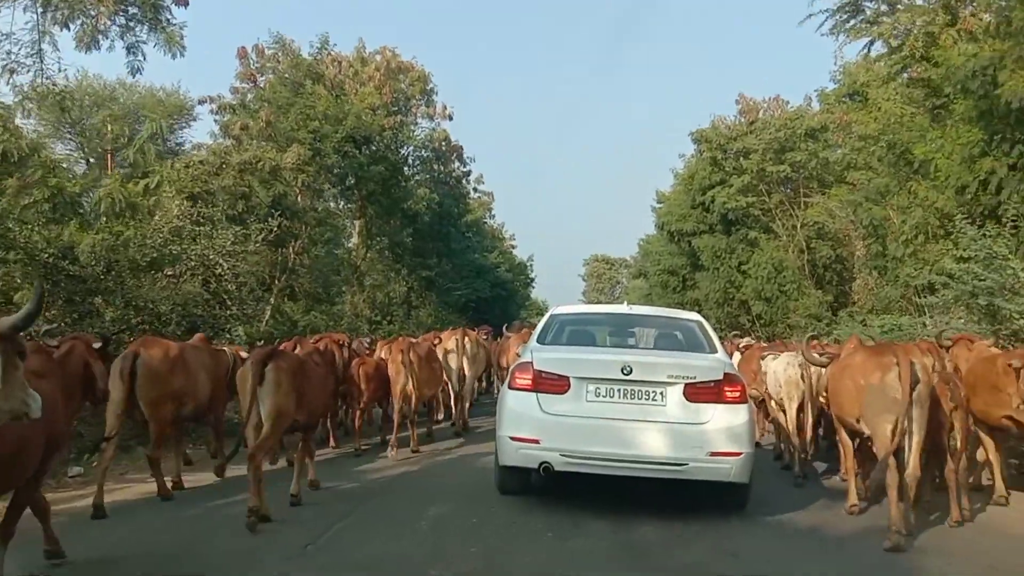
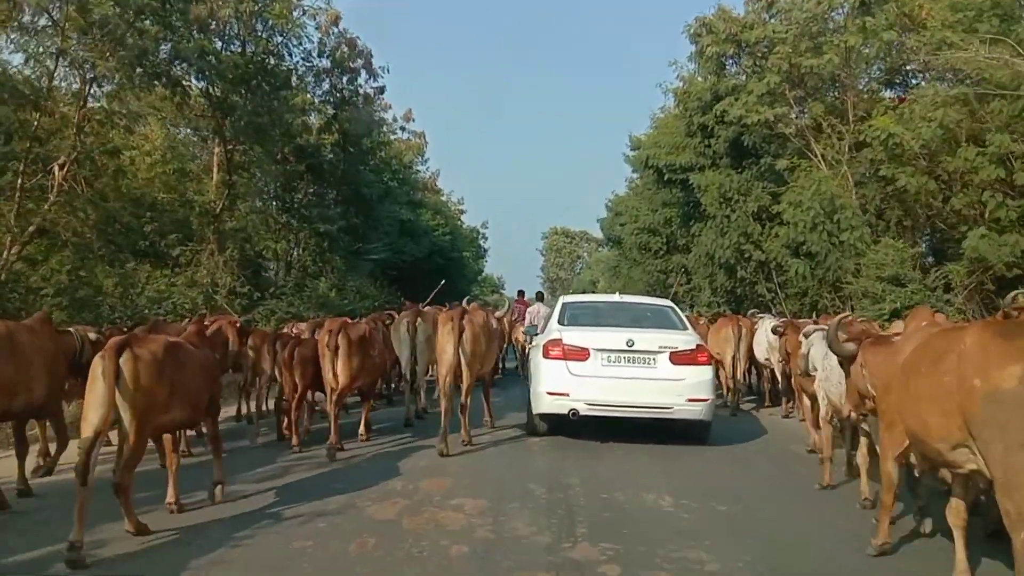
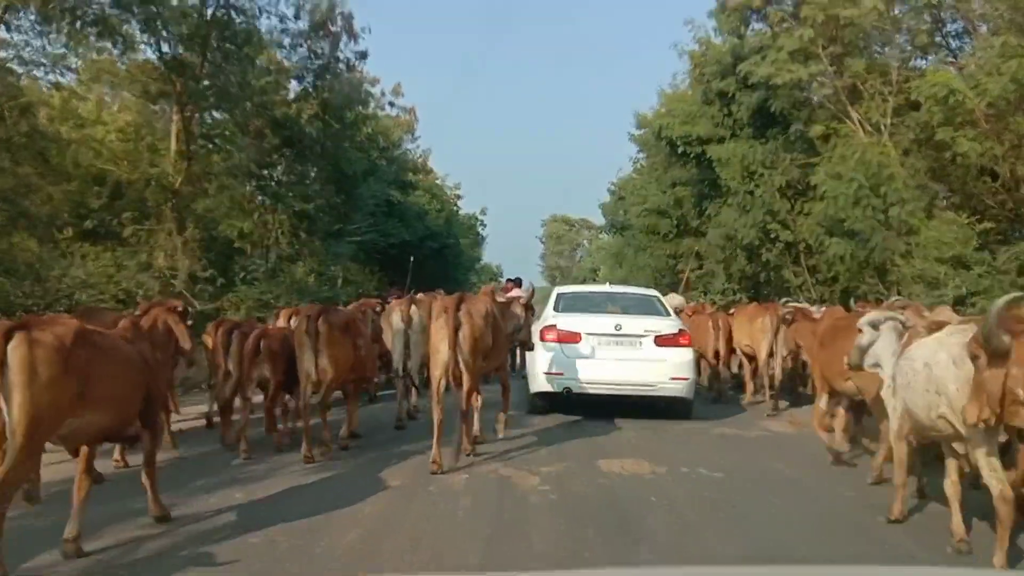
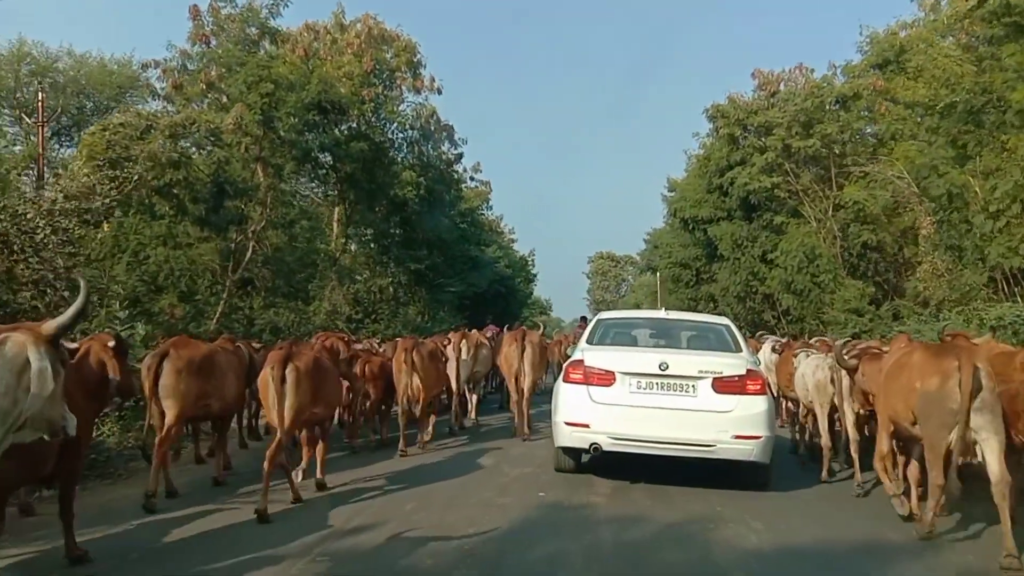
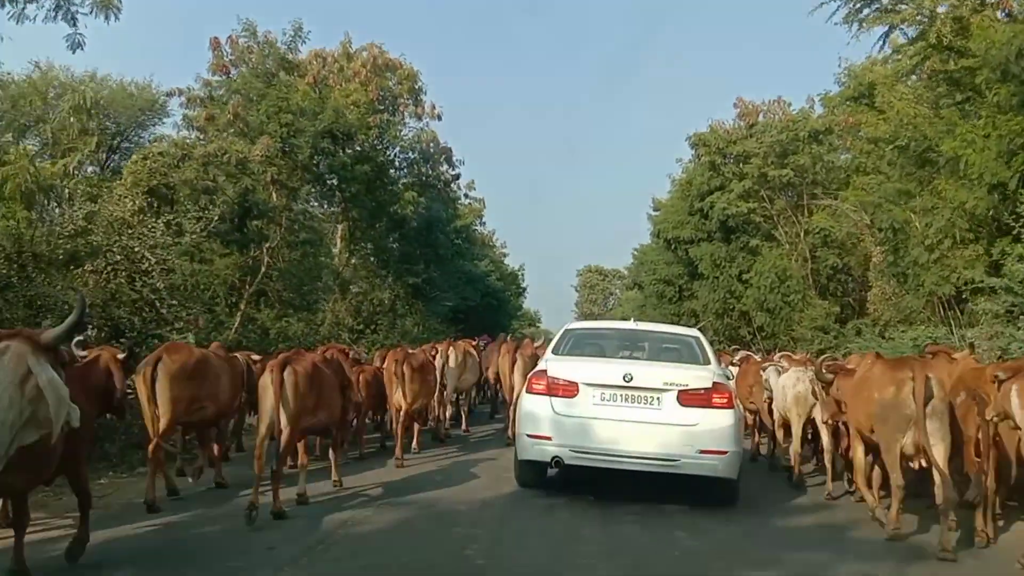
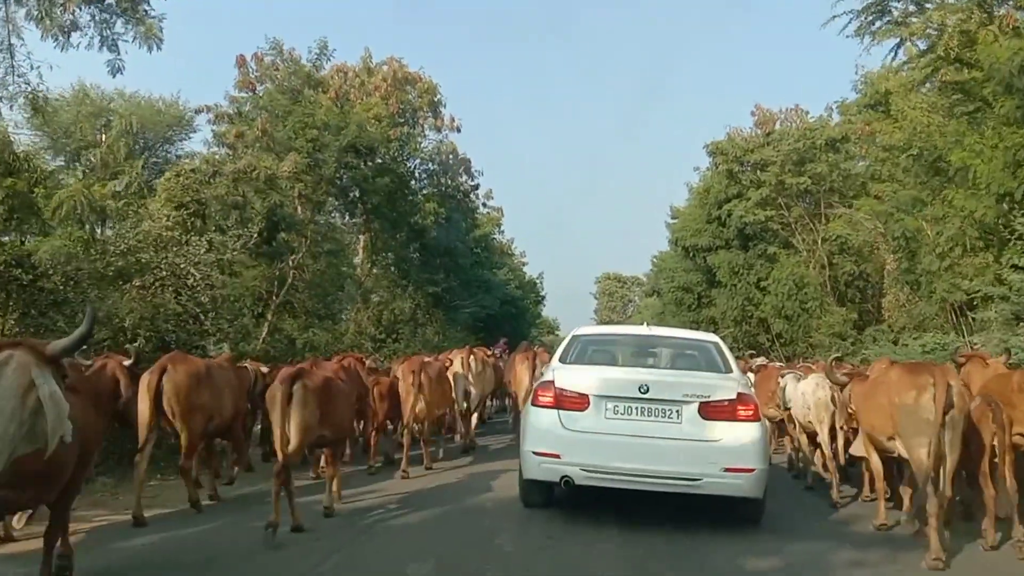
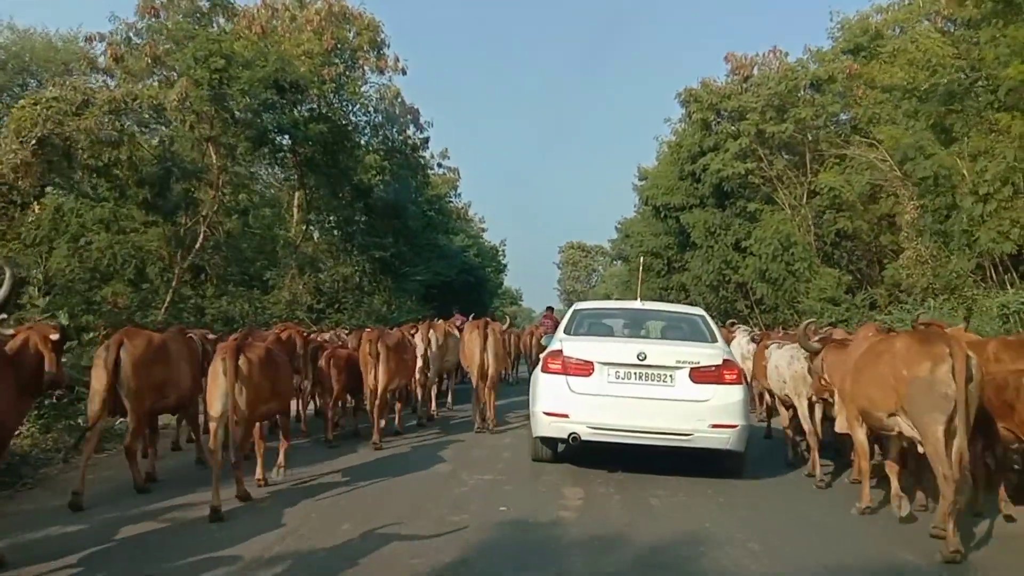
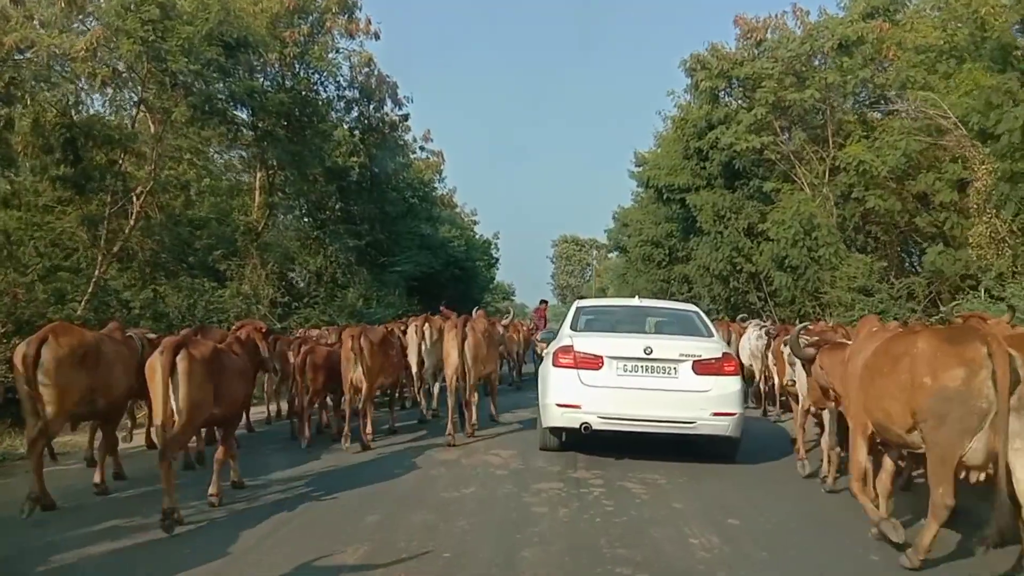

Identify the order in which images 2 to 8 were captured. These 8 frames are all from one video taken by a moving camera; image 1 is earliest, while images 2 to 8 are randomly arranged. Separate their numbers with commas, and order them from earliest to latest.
6, 5, 4, 7, 8, 2, 3
